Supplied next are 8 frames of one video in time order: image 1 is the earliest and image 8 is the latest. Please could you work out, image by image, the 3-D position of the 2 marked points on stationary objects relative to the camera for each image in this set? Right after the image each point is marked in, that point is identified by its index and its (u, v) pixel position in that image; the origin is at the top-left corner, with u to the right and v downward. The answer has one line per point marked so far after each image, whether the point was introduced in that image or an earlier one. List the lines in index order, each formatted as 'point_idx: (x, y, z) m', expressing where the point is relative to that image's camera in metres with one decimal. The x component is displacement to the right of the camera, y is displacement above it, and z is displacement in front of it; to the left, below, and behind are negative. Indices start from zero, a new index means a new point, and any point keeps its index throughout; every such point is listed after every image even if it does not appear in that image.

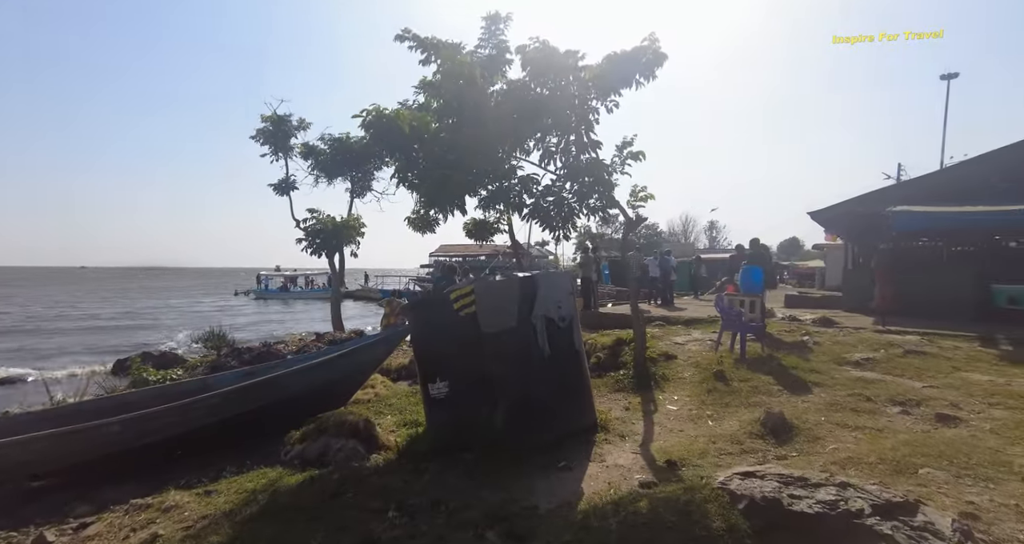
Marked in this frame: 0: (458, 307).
0: (-0.4, -0.3, +4.2) m
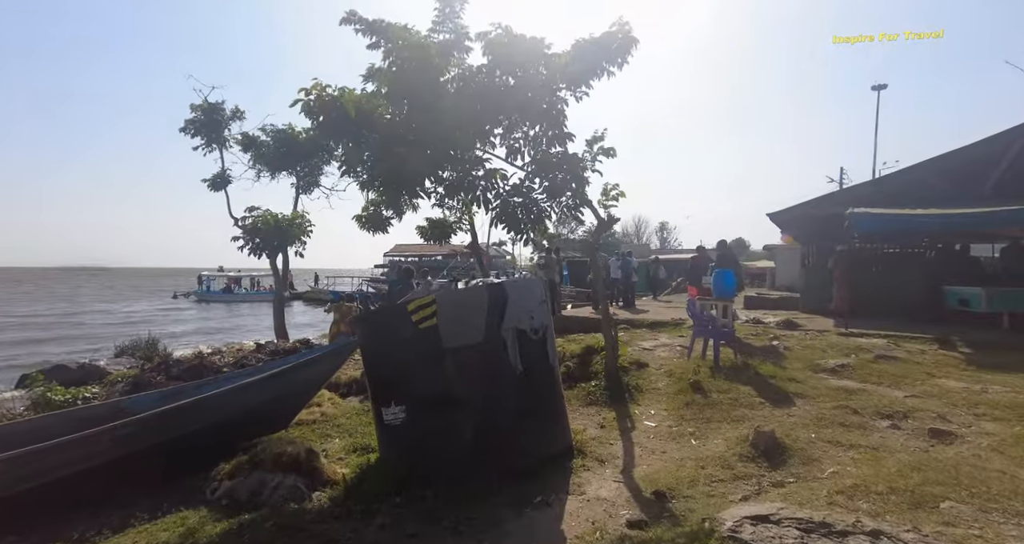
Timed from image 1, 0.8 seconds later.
0: (-0.7, -0.3, +3.6) m
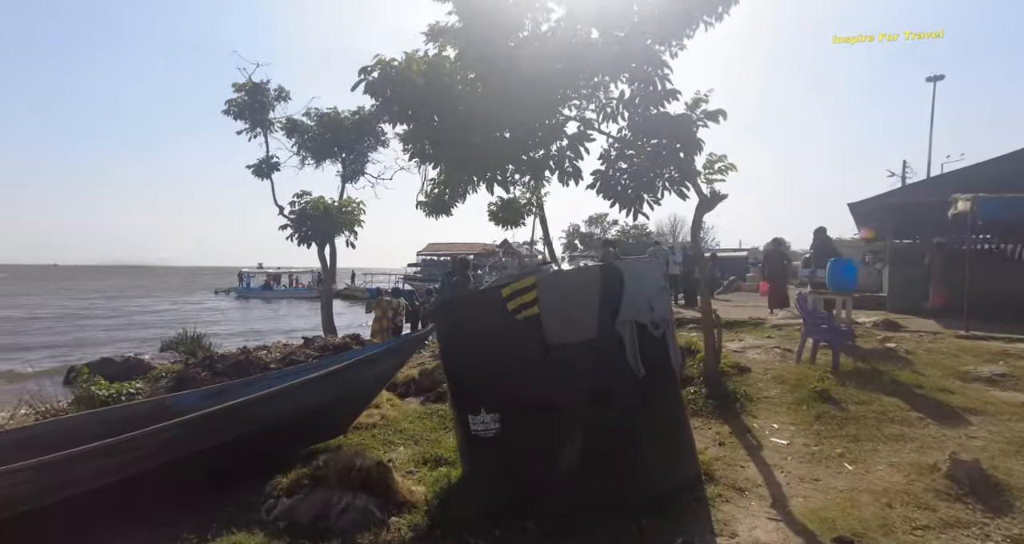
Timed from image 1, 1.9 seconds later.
0: (0.0, -0.2, +3.0) m
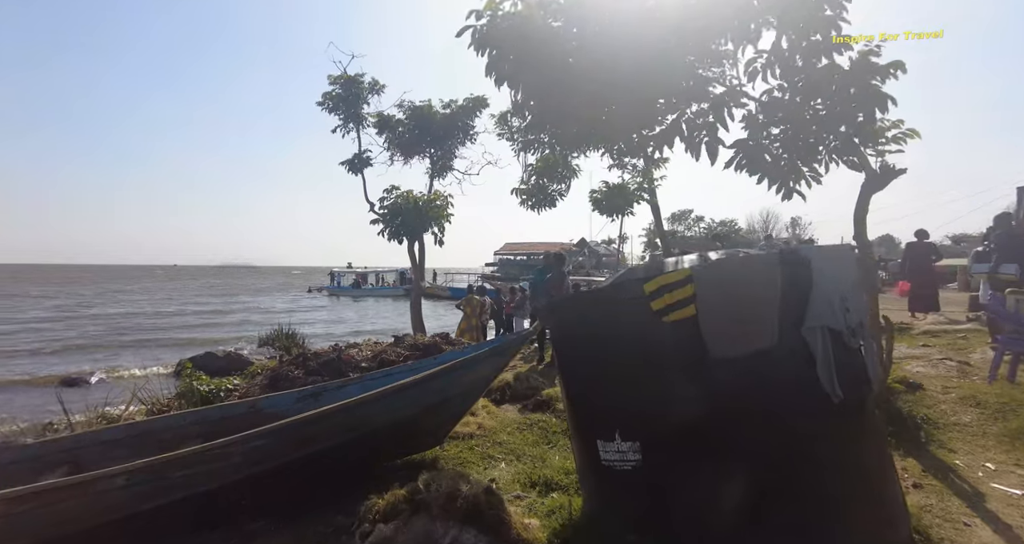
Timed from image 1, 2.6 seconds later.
0: (+0.6, -0.2, +2.3) m
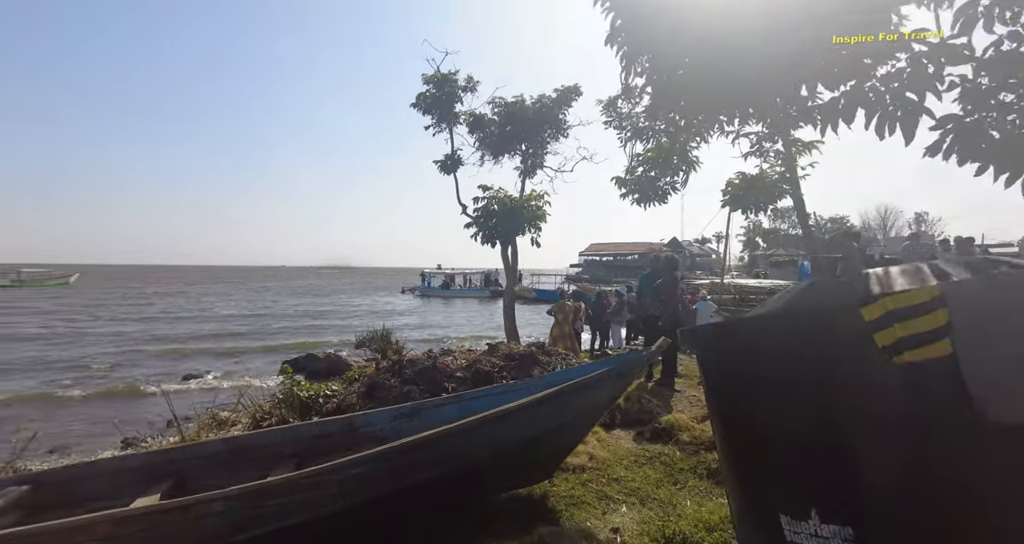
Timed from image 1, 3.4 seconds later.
0: (+1.2, -0.2, +1.6) m
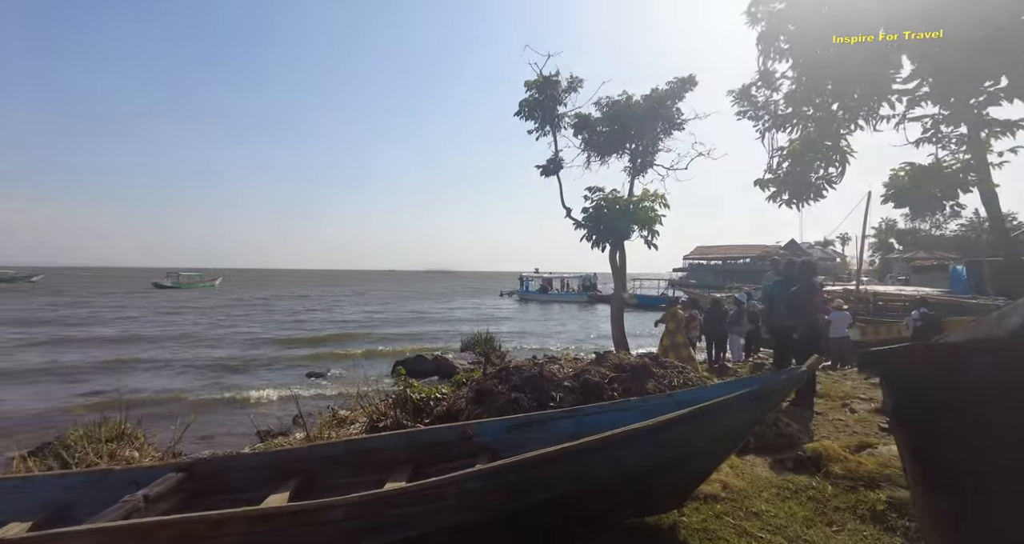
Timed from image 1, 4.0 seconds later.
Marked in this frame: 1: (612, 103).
0: (+1.6, -0.3, +1.2) m
1: (+1.9, +3.0, +9.7) m
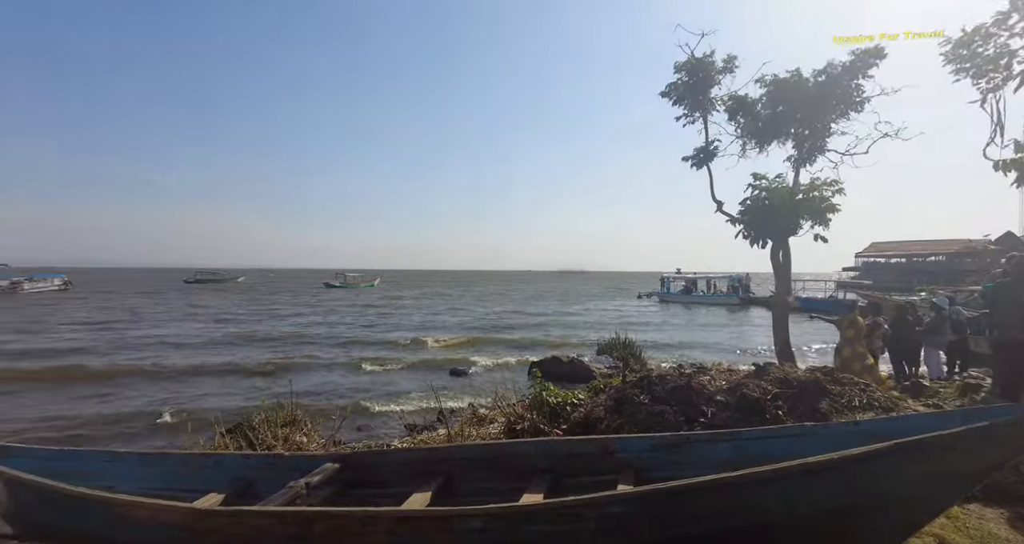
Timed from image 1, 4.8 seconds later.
0: (+1.8, -0.3, +0.4) m
1: (+4.3, +3.0, +8.6) m
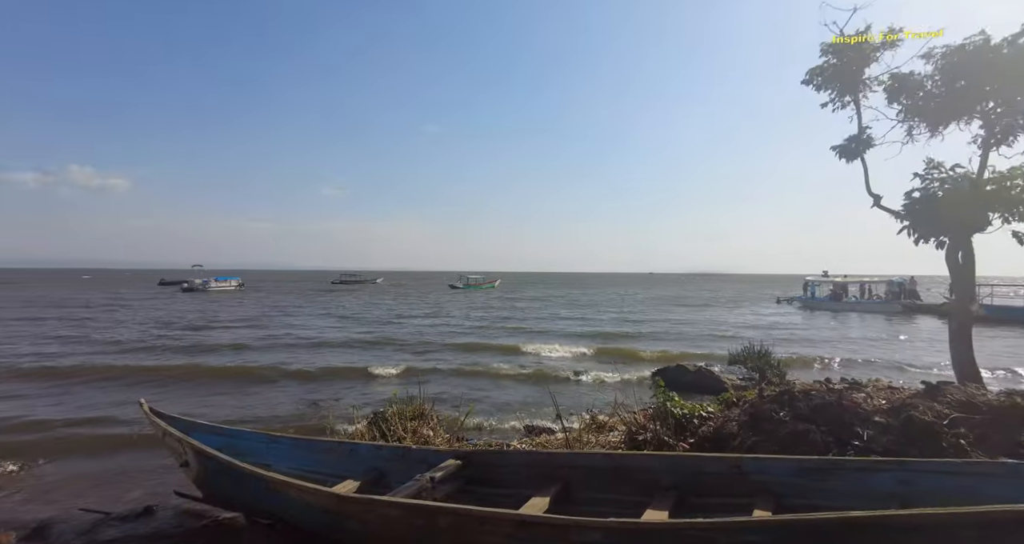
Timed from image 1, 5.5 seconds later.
0: (+1.8, -0.3, -0.1) m
1: (+6.0, +3.0, +7.3) m
